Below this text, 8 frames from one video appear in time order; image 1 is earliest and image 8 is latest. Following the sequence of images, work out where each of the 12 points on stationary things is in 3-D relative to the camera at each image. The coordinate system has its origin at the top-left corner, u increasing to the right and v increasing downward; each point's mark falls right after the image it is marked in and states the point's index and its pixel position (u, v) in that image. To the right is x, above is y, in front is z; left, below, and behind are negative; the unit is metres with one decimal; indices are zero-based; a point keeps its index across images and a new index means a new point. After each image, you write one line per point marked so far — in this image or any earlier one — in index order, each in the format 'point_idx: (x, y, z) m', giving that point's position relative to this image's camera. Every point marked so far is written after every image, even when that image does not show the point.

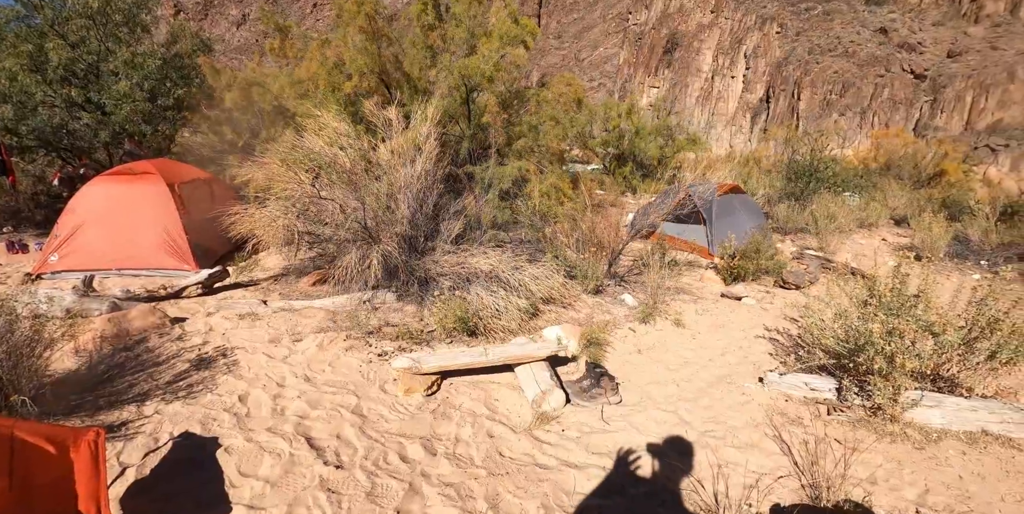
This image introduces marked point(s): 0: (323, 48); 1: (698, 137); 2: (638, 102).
0: (-2.9, +3.3, +7.7) m
1: (+4.3, +2.8, +11.4) m
2: (+3.0, +3.7, +11.8) m
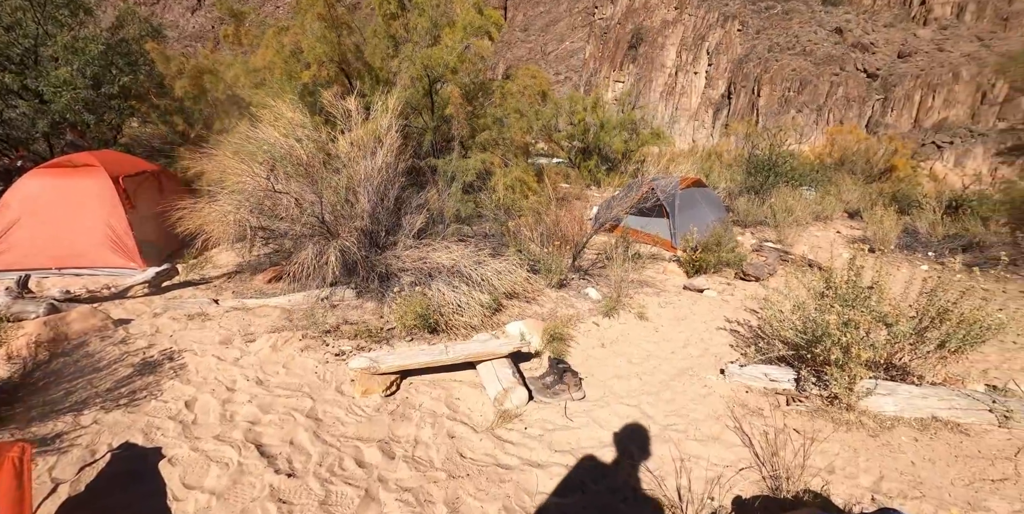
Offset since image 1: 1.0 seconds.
0: (-3.5, +3.4, +7.4) m
1: (+3.5, +2.9, +11.5) m
2: (+2.2, +3.9, +11.8) m
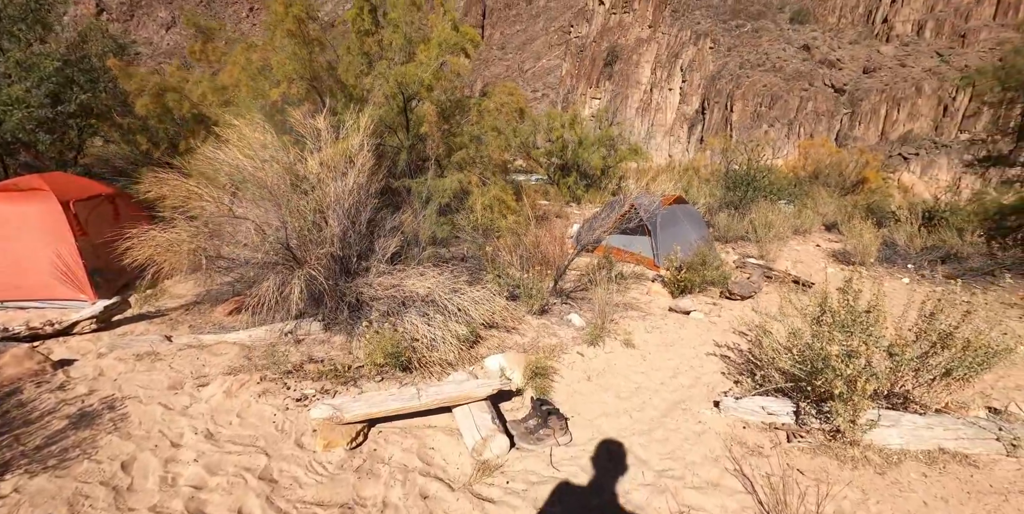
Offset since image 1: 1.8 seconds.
0: (-3.8, +3.0, +7.2) m
1: (+3.0, +2.6, +11.5) m
2: (+1.6, +3.5, +11.8) m
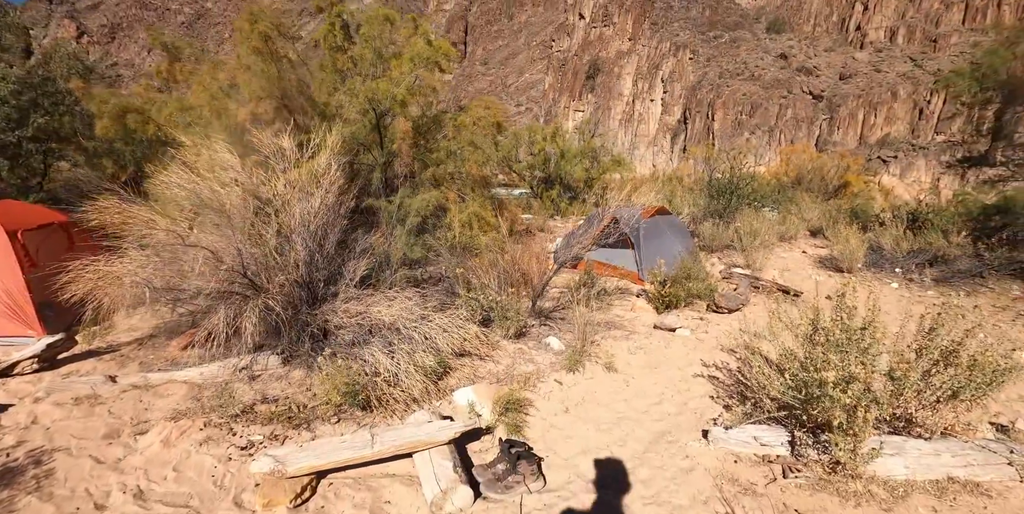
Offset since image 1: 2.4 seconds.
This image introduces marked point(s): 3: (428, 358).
0: (-4.2, +2.6, +6.9) m
1: (+2.5, +2.3, +11.4) m
2: (+1.2, +3.1, +11.7) m
3: (-0.6, -0.7, +3.3) m
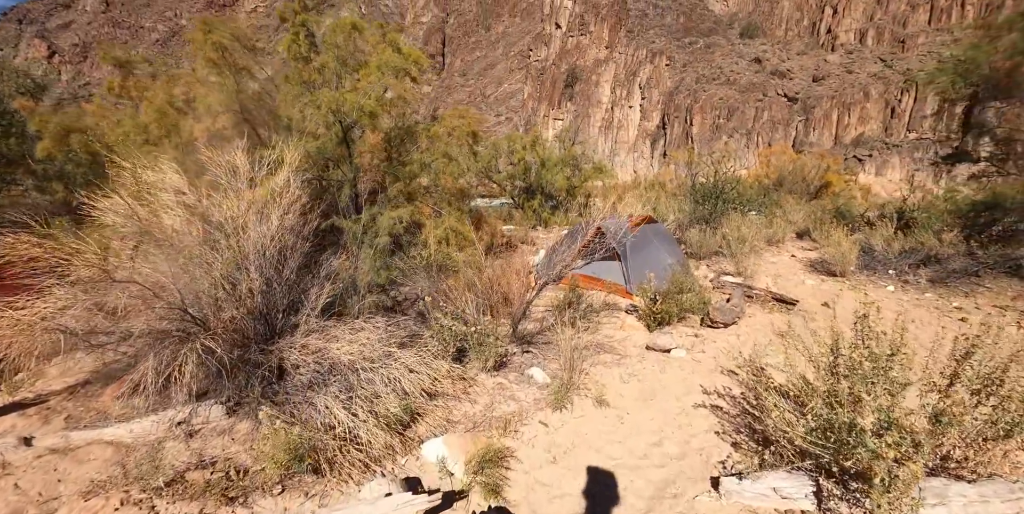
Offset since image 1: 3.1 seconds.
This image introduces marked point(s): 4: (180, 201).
0: (-4.6, +2.3, +6.5) m
1: (+2.1, +2.1, +11.1) m
2: (+0.7, +2.9, +11.4) m
3: (-0.7, -0.8, +2.9) m
4: (-2.5, +0.4, +3.6) m
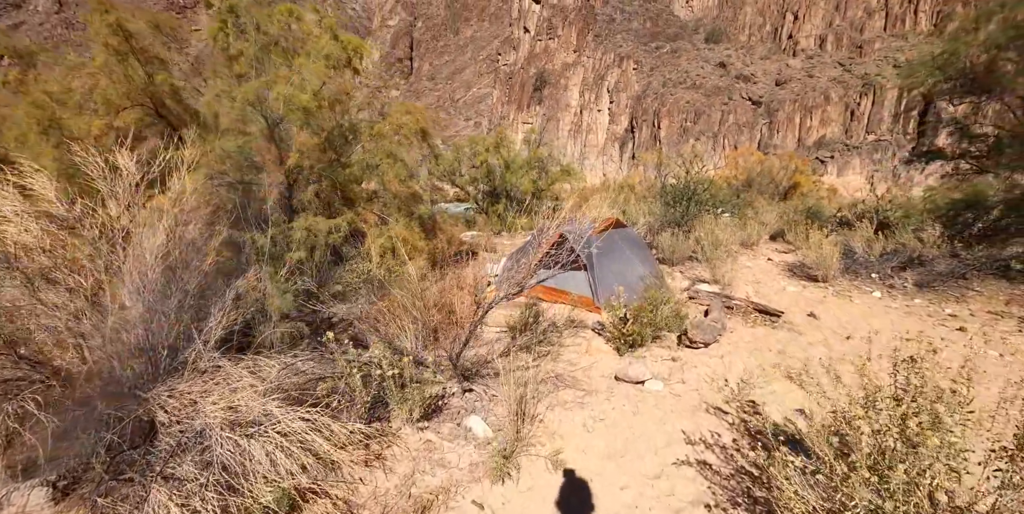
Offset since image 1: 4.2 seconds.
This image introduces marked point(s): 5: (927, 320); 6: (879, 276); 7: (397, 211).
0: (-5.1, +2.0, +5.5) m
1: (+1.3, +1.9, +10.5) m
2: (-0.2, +2.7, +10.7) m
3: (-1.0, -0.9, +2.1) m
4: (-2.9, +0.3, +2.8) m
5: (+4.0, -0.6, +4.8) m
6: (+4.7, -0.3, +6.3) m
7: (-1.5, +0.6, +6.5) m
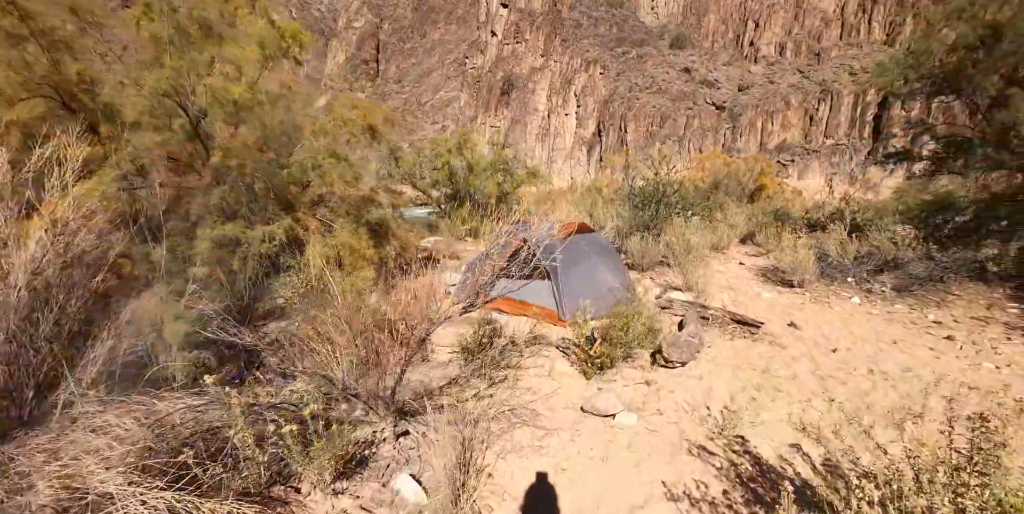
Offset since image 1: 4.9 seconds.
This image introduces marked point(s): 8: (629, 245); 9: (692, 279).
0: (-5.6, +1.9, +4.7) m
1: (+0.5, +1.8, +10.1) m
2: (-0.9, +2.6, +10.2) m
3: (-1.2, -1.0, +1.6) m
4: (-3.2, +0.1, +2.1) m
5: (+3.6, -0.6, +4.5) m
6: (+4.2, -0.3, +6.1) m
7: (-2.0, +0.5, +5.9) m
8: (+1.7, +0.2, +7.2) m
9: (+2.2, -0.3, +5.9) m
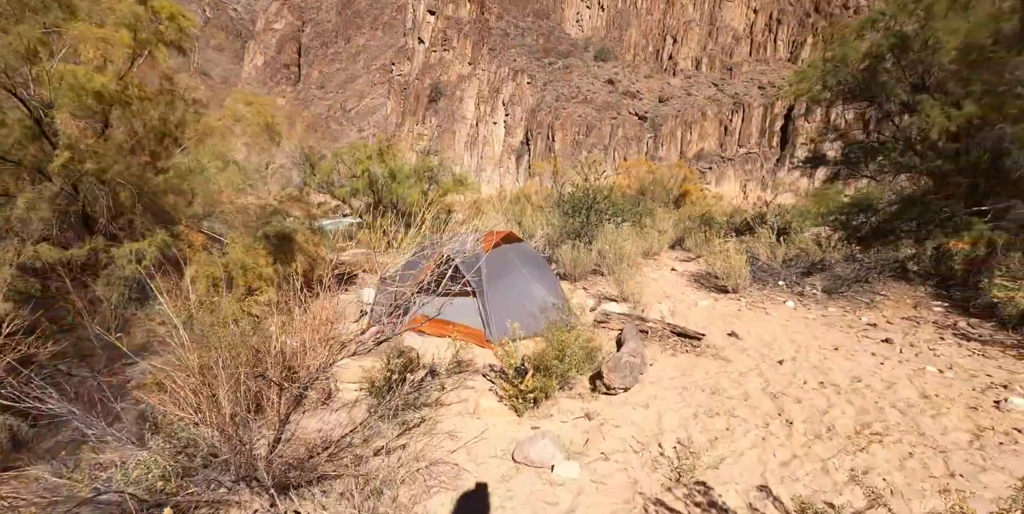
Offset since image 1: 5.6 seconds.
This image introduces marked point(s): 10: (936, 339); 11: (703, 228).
0: (-6.2, +1.6, +3.5) m
1: (-0.9, +1.6, +9.6) m
2: (-2.4, +2.3, +9.5) m
3: (-1.4, -1.1, +0.8) m
4: (-3.4, 0.0, +1.2) m
5: (+3.0, -0.7, +4.4) m
6: (+3.4, -0.3, +6.0) m
7: (-2.8, +0.3, +5.0) m
8: (+0.7, 0.0, +6.8) m
9: (+1.4, -0.4, +5.6) m
10: (+3.5, -0.7, +4.1) m
11: (+3.5, +0.5, +8.8) m
